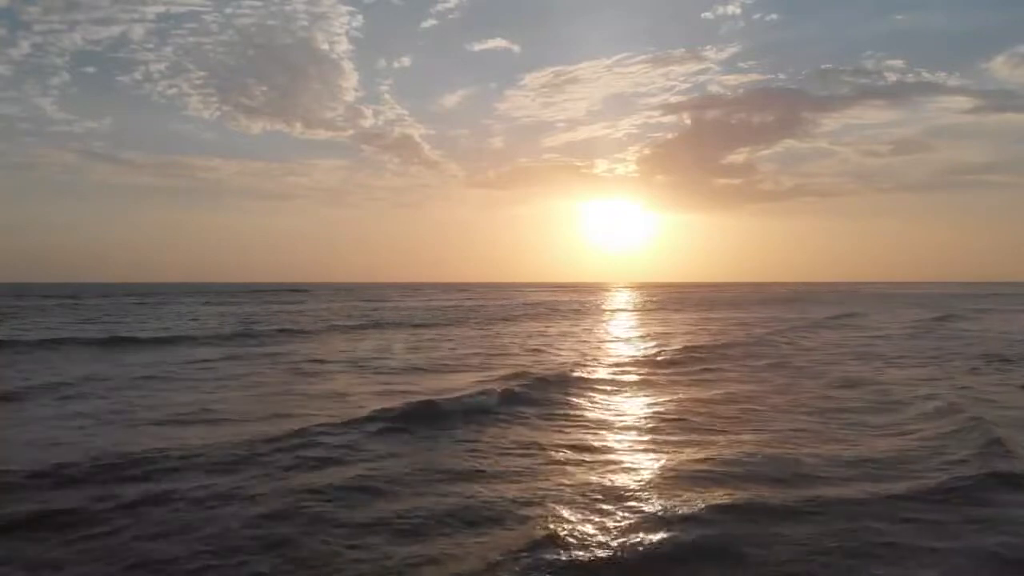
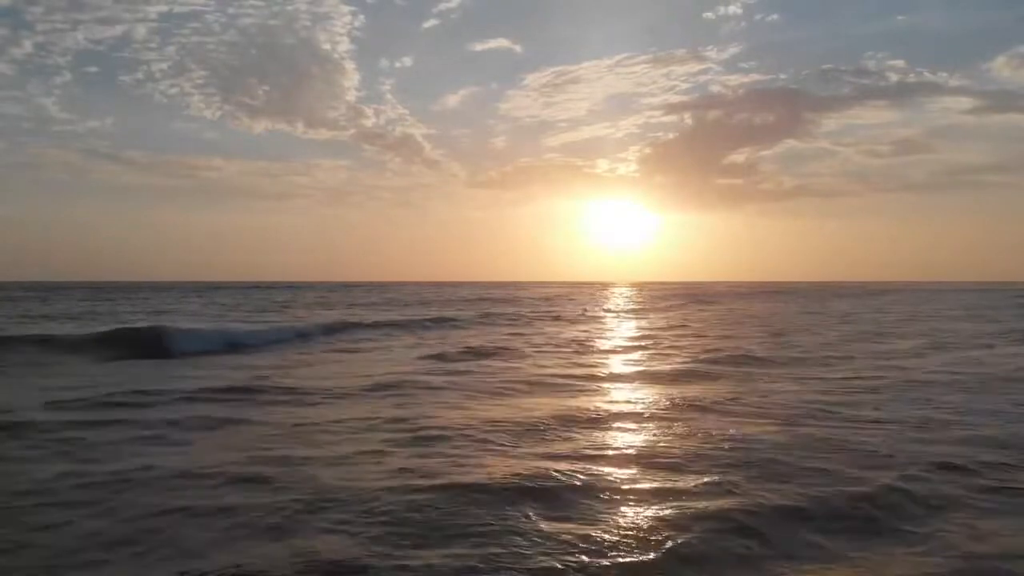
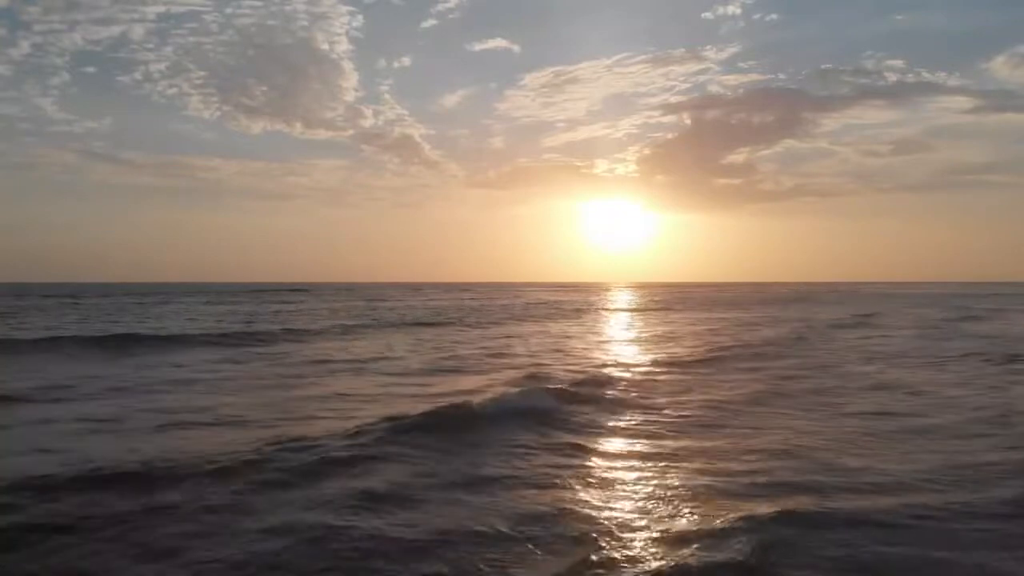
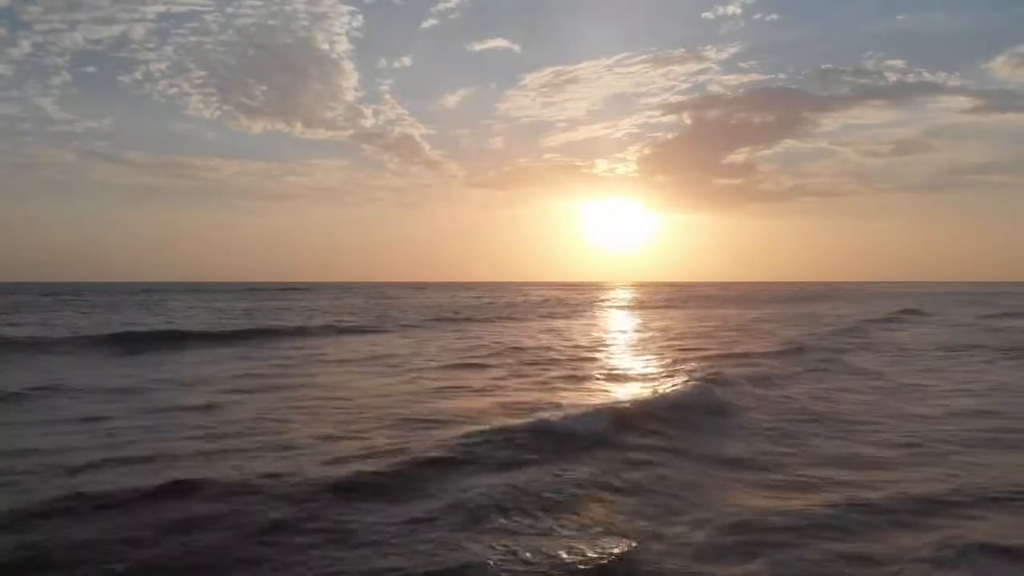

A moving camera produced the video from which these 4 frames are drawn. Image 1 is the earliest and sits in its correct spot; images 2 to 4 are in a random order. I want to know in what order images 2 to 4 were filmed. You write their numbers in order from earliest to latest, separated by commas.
3, 4, 2
